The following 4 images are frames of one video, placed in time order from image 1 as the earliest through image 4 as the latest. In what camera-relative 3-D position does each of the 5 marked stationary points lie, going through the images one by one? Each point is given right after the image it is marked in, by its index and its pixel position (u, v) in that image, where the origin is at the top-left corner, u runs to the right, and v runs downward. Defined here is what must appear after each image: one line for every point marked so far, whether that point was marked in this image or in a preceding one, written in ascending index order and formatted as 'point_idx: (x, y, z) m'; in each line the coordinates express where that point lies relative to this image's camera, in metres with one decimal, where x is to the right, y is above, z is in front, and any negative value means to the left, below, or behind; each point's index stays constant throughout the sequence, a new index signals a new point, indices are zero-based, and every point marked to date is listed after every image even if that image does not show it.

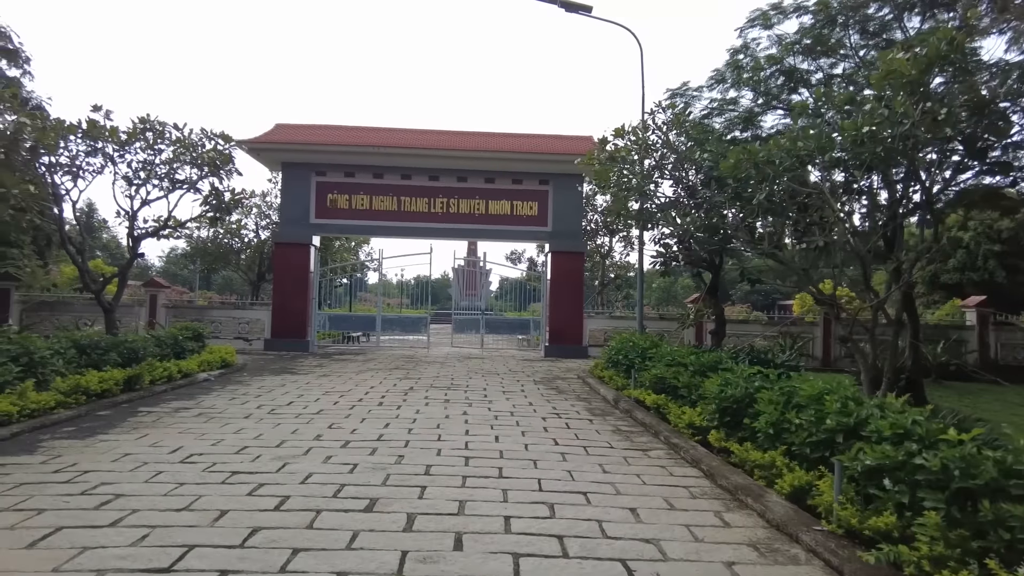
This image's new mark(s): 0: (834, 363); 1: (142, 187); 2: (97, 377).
0: (+7.1, -1.7, +14.2) m
1: (-5.9, +1.6, +10.2) m
2: (-4.7, -1.0, +7.3) m
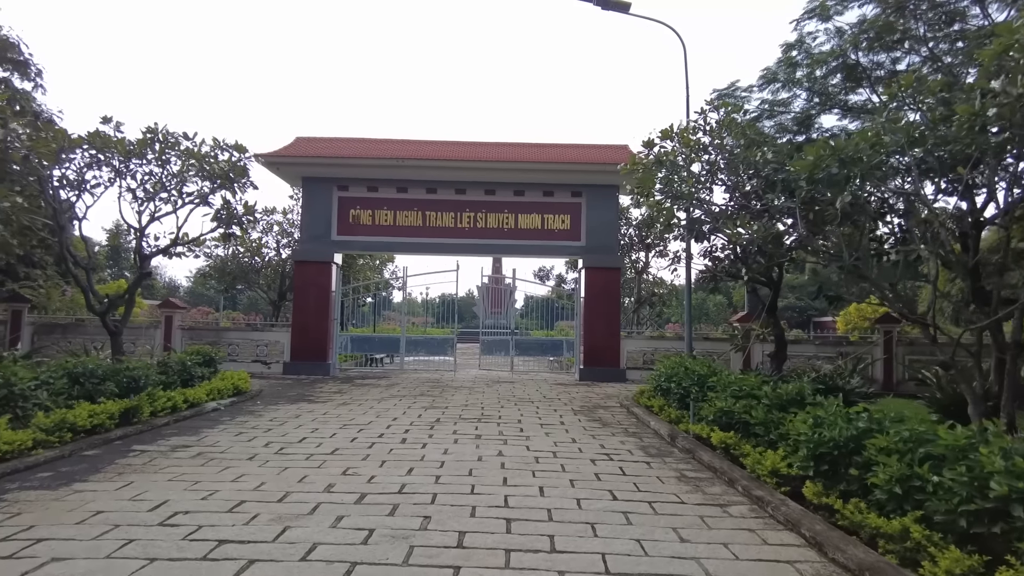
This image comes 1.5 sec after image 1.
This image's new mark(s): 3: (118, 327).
0: (+7.8, -2.0, +12.9) m
1: (-5.4, +1.3, +9.6) m
2: (-4.3, -1.2, +6.5) m
3: (-6.2, -0.6, +10.1) m
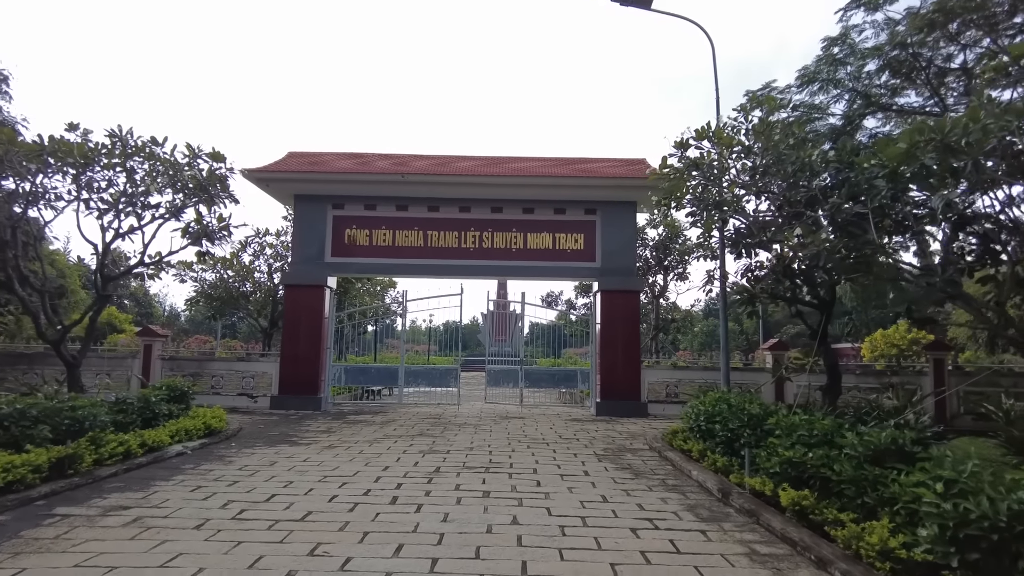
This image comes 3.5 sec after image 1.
0: (+8.0, -2.4, +11.6) m
1: (-5.2, +1.0, +8.4) m
2: (-4.2, -1.4, +5.3) m
3: (-6.1, -1.0, +8.9) m
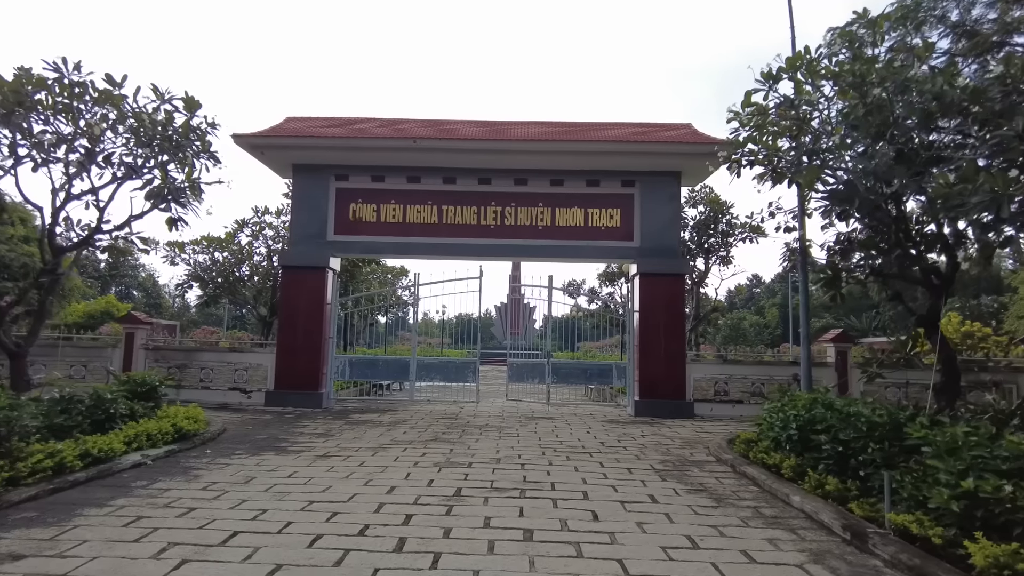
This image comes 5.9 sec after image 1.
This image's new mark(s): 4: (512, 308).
0: (+8.4, -2.1, +9.8) m
1: (-4.8, +1.3, +6.9) m
2: (-3.8, -1.2, +3.8) m
3: (-5.7, -0.7, +7.5) m
4: (+0.2, -0.3, +11.9) m
